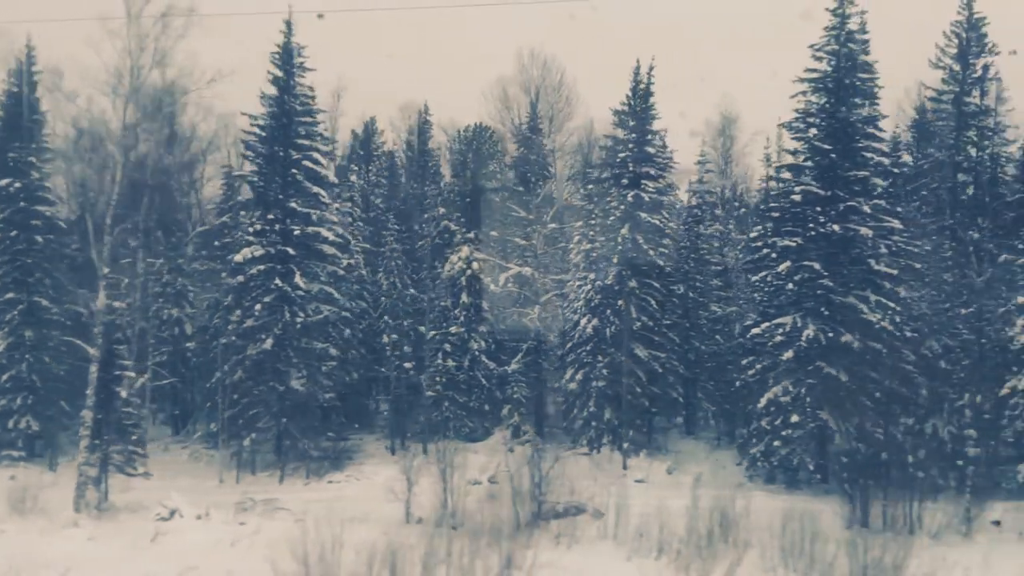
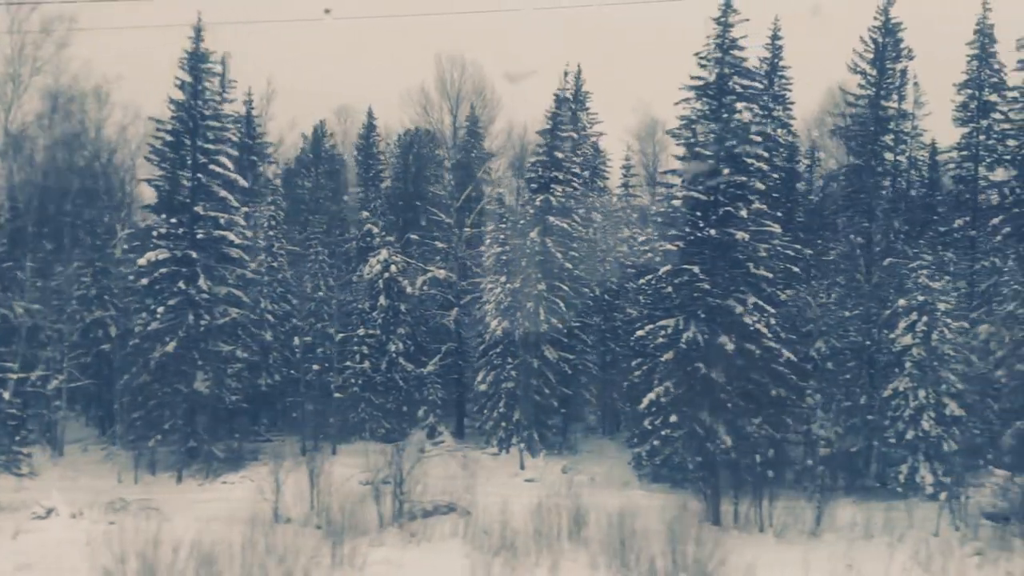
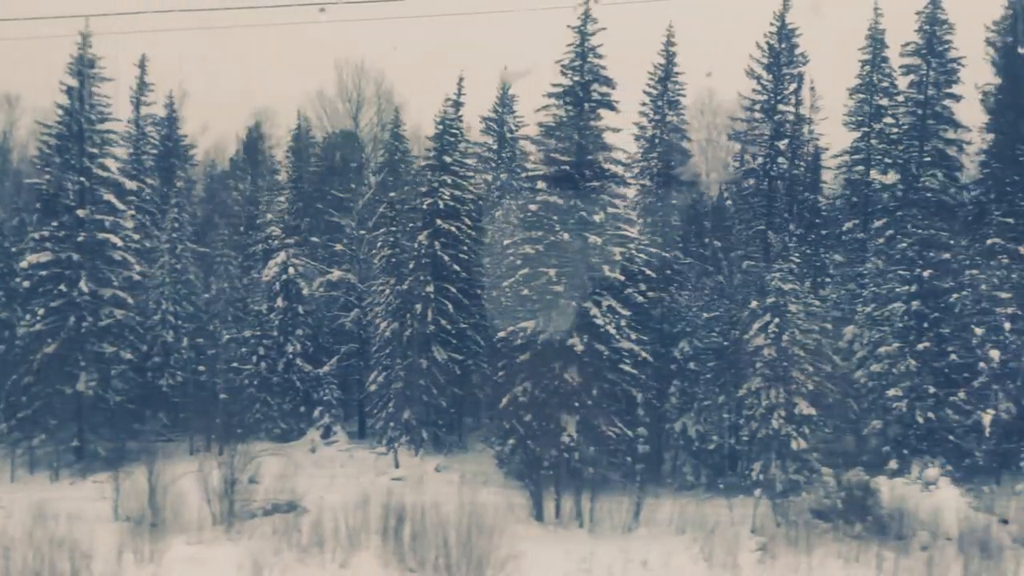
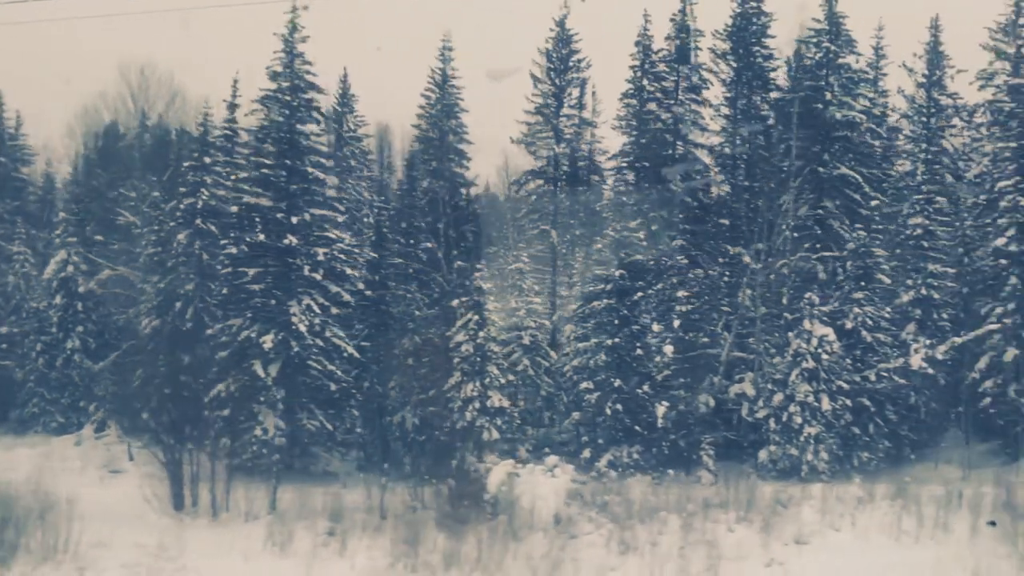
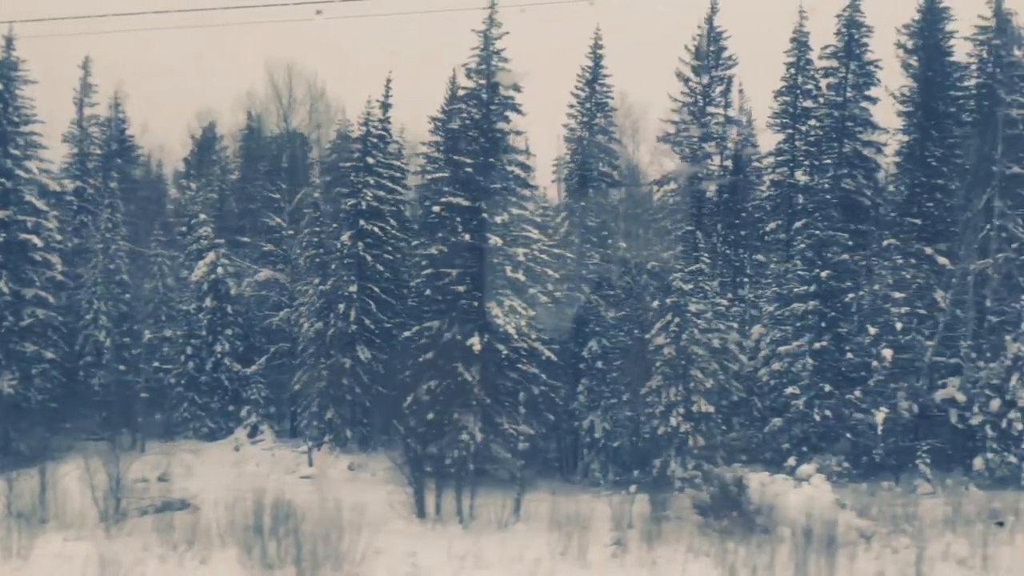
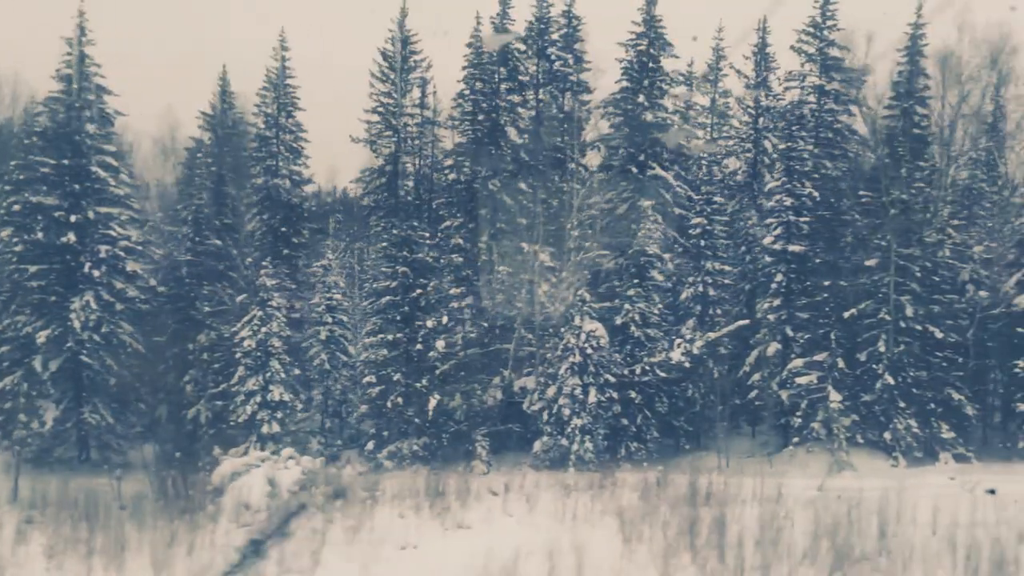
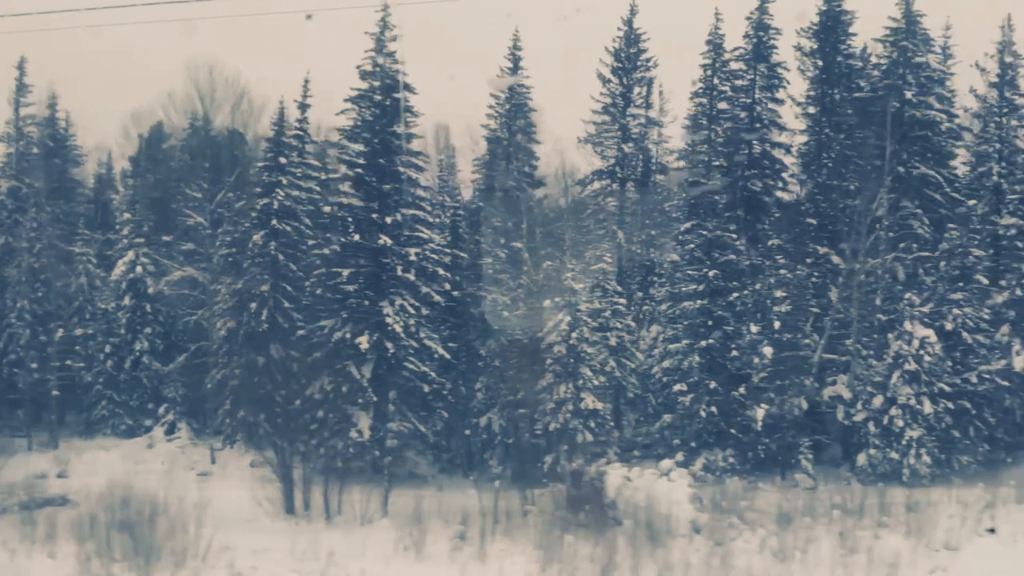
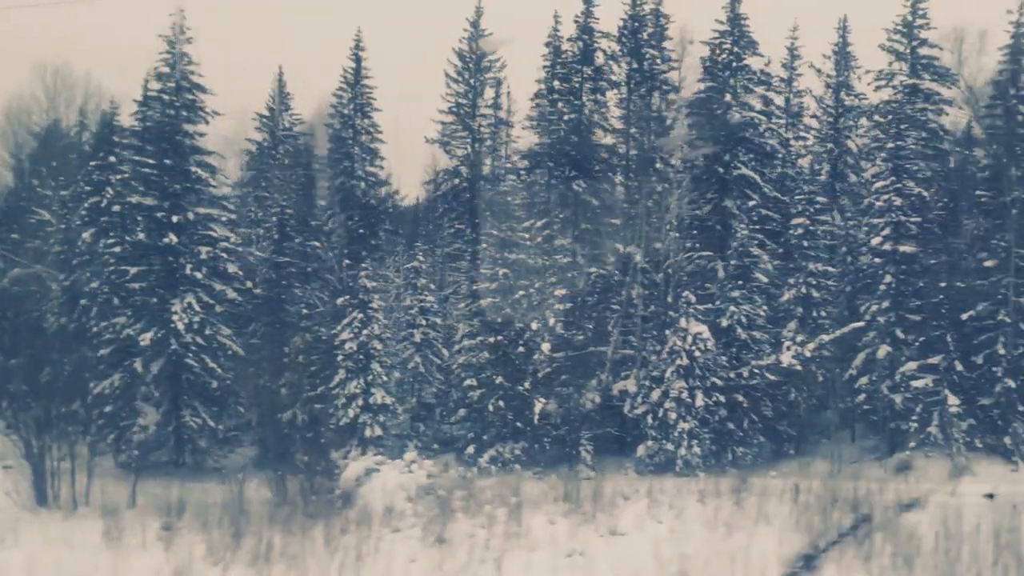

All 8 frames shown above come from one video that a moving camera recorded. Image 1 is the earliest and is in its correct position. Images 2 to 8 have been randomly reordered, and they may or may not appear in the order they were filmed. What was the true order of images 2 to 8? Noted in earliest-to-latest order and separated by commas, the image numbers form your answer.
2, 3, 5, 7, 4, 8, 6
